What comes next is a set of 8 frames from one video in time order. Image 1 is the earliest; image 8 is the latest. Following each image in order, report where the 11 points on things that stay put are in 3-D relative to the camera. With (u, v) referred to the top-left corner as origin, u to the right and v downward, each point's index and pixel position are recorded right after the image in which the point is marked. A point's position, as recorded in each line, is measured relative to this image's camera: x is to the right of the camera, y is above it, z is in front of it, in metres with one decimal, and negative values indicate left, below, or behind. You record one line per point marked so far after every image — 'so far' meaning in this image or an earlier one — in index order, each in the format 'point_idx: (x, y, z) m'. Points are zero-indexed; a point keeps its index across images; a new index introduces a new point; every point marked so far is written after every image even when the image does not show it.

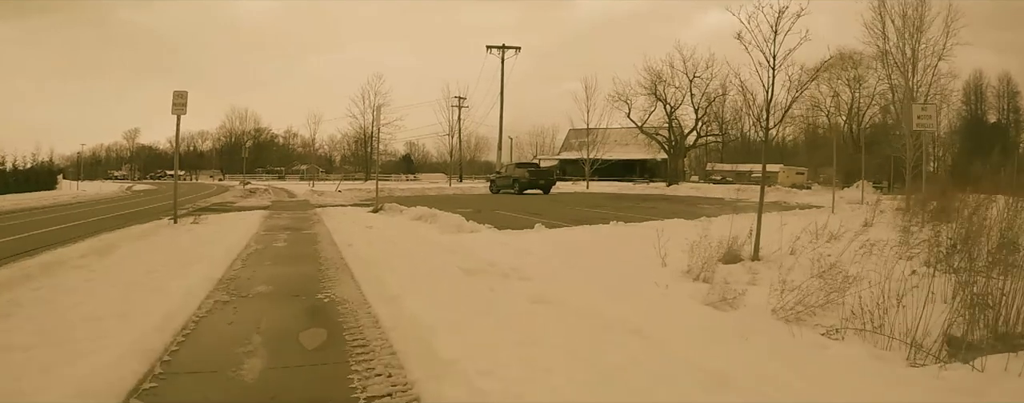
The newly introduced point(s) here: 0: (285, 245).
0: (-3.2, -0.6, +9.6) m
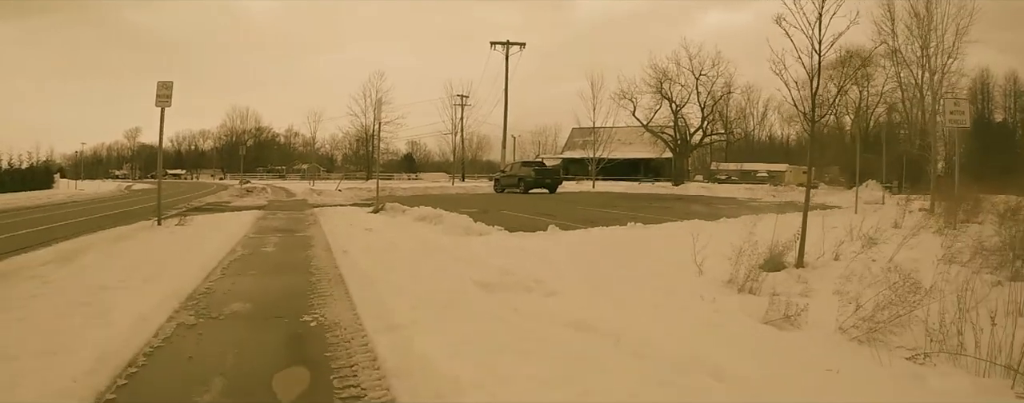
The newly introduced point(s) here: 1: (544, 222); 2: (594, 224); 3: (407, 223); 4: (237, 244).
0: (-3.0, -0.6, +8.6) m
1: (+0.7, -0.5, +14.6) m
2: (+2.0, -0.5, +15.5) m
3: (-2.0, -0.4, +12.8) m
4: (-3.8, -0.6, +9.3) m
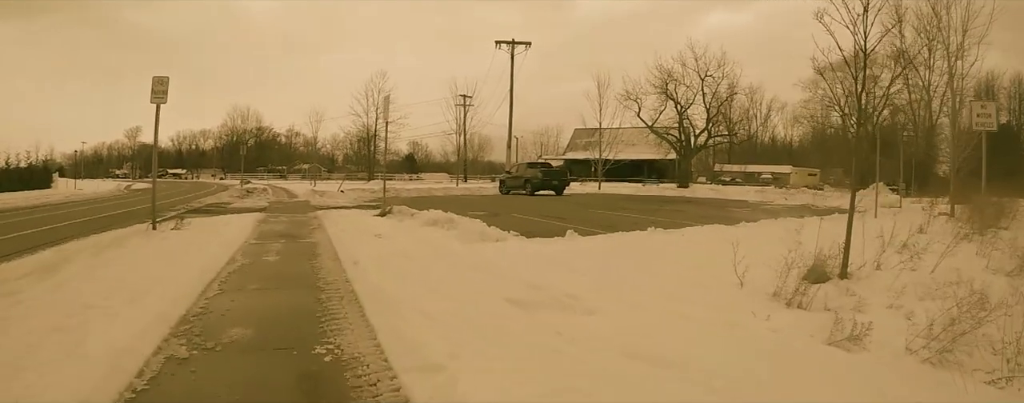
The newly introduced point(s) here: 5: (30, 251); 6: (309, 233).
0: (-2.7, -0.7, +7.9) m
1: (+1.0, -0.5, +13.9) m
2: (+2.3, -0.6, +14.8) m
3: (-1.7, -0.5, +12.1) m
4: (-3.5, -0.6, +8.6) m
5: (-9.4, -0.9, +13.3) m
6: (-3.3, -0.5, +10.8) m
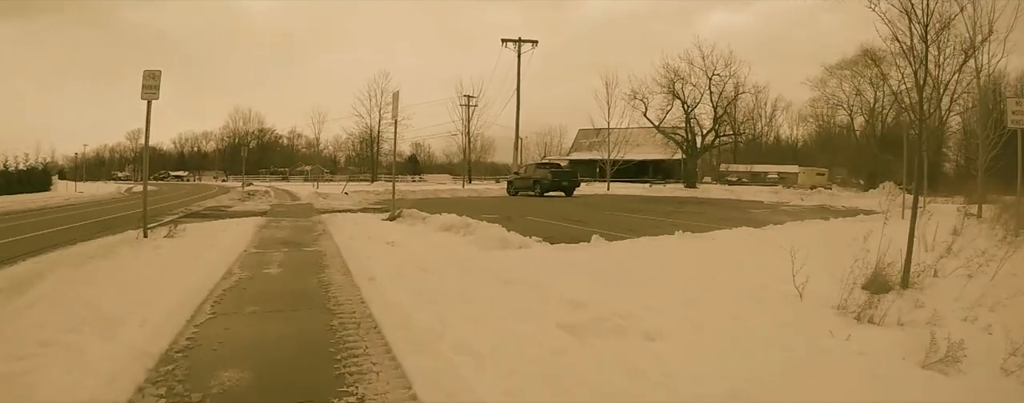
0: (-2.4, -0.7, +7.0) m
1: (+1.4, -0.6, +13.0) m
2: (+2.6, -0.7, +13.9) m
3: (-1.3, -0.5, +11.2) m
4: (-3.1, -0.7, +7.7) m
5: (-9.1, -1.0, +12.4) m
6: (-2.9, -0.6, +9.9) m
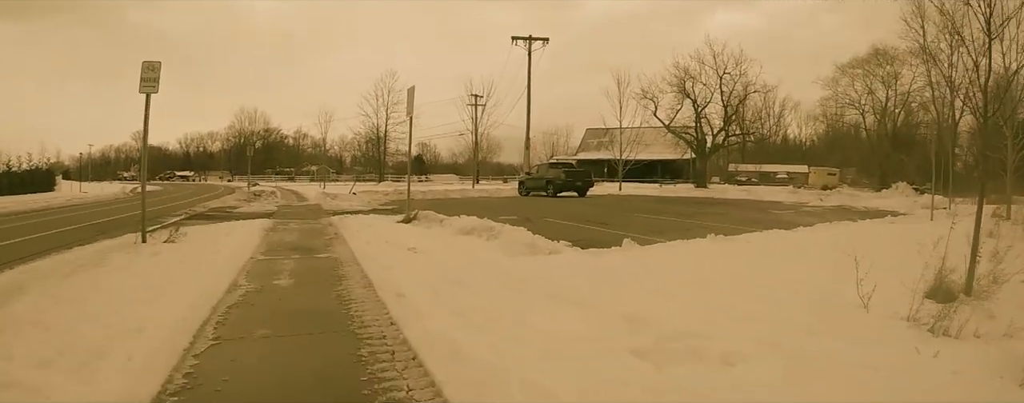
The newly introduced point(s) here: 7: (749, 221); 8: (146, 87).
0: (-2.0, -0.8, +6.2) m
1: (+1.8, -0.6, +12.2) m
2: (+3.1, -0.7, +13.1) m
3: (-0.9, -0.5, +10.4) m
4: (-2.7, -0.7, +6.9) m
5: (-8.7, -1.0, +11.7) m
6: (-2.5, -0.6, +9.1) m
7: (+6.9, -0.6, +19.6) m
8: (-5.0, +1.6, +9.2) m
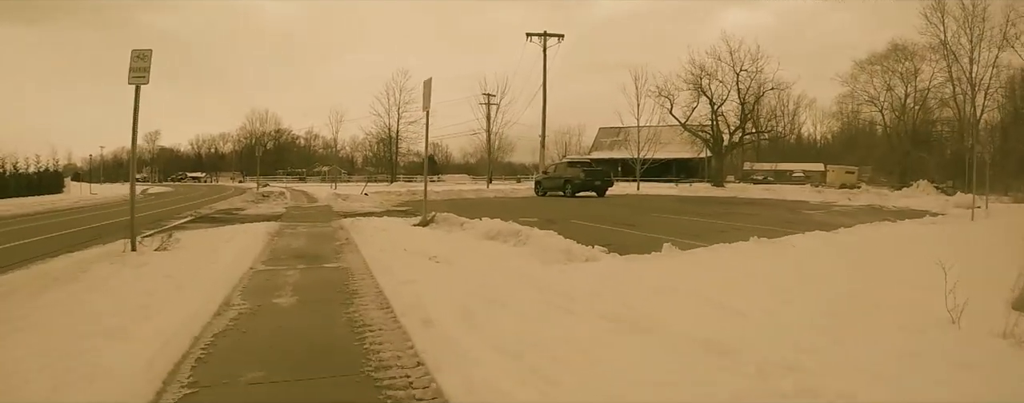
0: (-1.7, -0.8, +5.2) m
1: (+2.2, -0.6, +11.2) m
2: (+3.5, -0.7, +12.0) m
3: (-0.5, -0.6, +9.4) m
4: (-2.4, -0.7, +6.0) m
5: (-8.2, -1.1, +10.8) m
6: (-2.1, -0.6, +8.2) m
7: (+7.5, -0.6, +18.5) m
8: (-4.6, +1.5, +8.3) m
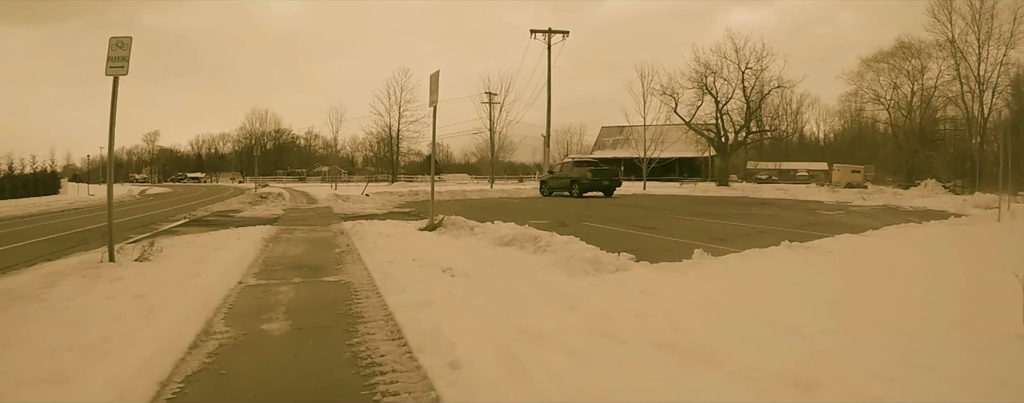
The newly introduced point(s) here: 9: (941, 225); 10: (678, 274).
0: (-1.4, -0.8, +4.4) m
1: (+2.5, -0.7, +10.3) m
2: (+3.7, -0.7, +11.2) m
3: (-0.3, -0.6, +8.6) m
4: (-2.2, -0.8, +5.1) m
5: (-8.0, -1.1, +10.0) m
6: (-1.9, -0.7, +7.3) m
7: (+7.7, -0.6, +17.6) m
8: (-4.4, +1.5, +7.5) m
9: (+11.9, -0.6, +18.7) m
10: (+2.0, -0.9, +7.9) m
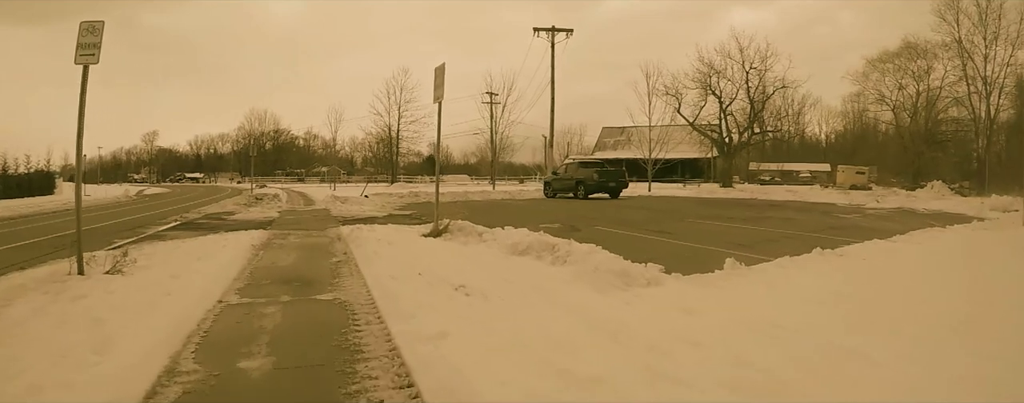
0: (-1.3, -0.9, +3.6) m
1: (+2.6, -0.7, +9.5) m
2: (+3.9, -0.8, +10.4) m
3: (-0.1, -0.7, +7.8) m
4: (-2.0, -0.8, +4.3) m
5: (-7.8, -1.2, +9.2) m
6: (-1.7, -0.7, +6.5) m
7: (+7.9, -0.6, +16.8) m
8: (-4.2, +1.5, +6.7) m
9: (+12.1, -0.7, +17.9) m
10: (+2.2, -0.9, +7.1) m
